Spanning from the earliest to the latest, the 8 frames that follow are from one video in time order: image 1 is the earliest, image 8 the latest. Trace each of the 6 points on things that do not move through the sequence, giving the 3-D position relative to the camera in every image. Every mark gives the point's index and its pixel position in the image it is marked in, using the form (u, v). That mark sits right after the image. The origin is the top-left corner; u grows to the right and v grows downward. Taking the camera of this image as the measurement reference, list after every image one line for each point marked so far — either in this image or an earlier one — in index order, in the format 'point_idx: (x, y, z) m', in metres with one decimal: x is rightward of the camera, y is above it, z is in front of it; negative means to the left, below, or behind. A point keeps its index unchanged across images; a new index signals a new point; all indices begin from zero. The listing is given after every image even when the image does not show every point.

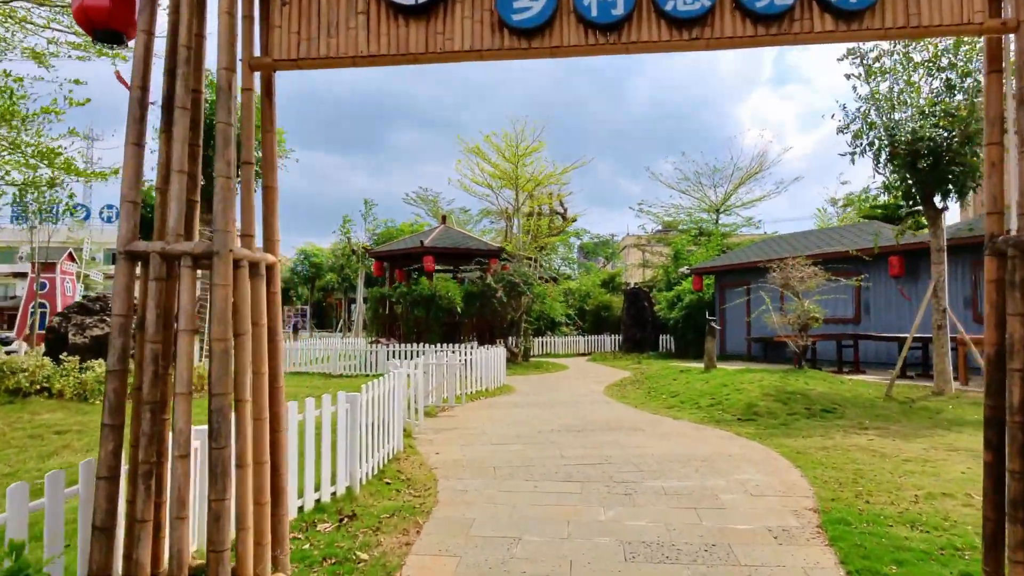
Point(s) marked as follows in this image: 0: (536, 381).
0: (+0.6, -2.4, +17.2) m
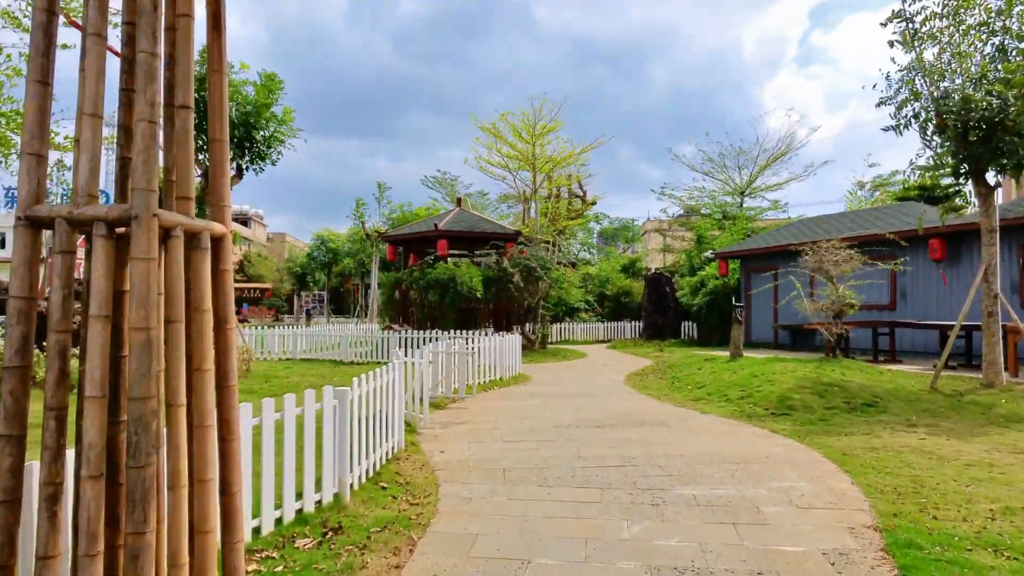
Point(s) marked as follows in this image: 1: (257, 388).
0: (+1.0, -2.0, +16.4) m
1: (-3.9, -1.5, +10.2) m
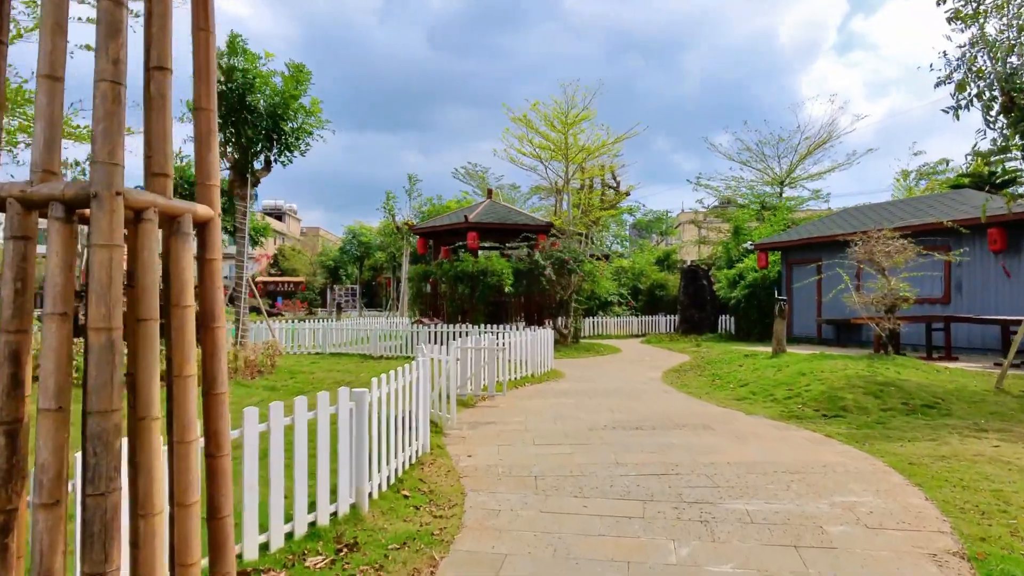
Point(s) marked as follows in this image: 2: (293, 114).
0: (+1.8, -1.8, +15.9) m
1: (-3.5, -1.4, +9.9) m
2: (-5.8, +4.6, +17.4) m
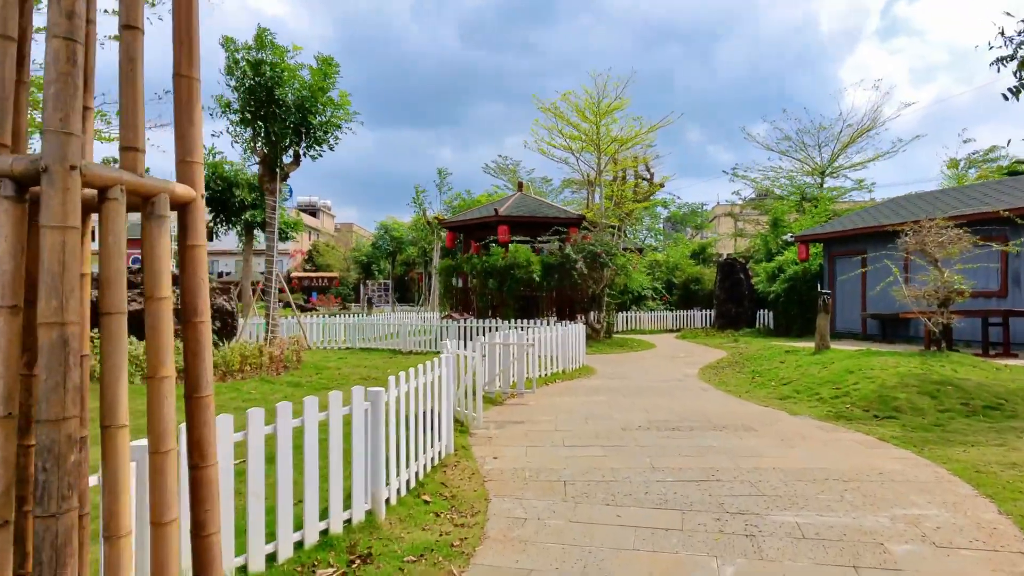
0: (+2.5, -1.7, +15.4) m
1: (-3.0, -1.3, +9.7) m
2: (-5.0, +4.7, +17.3) m
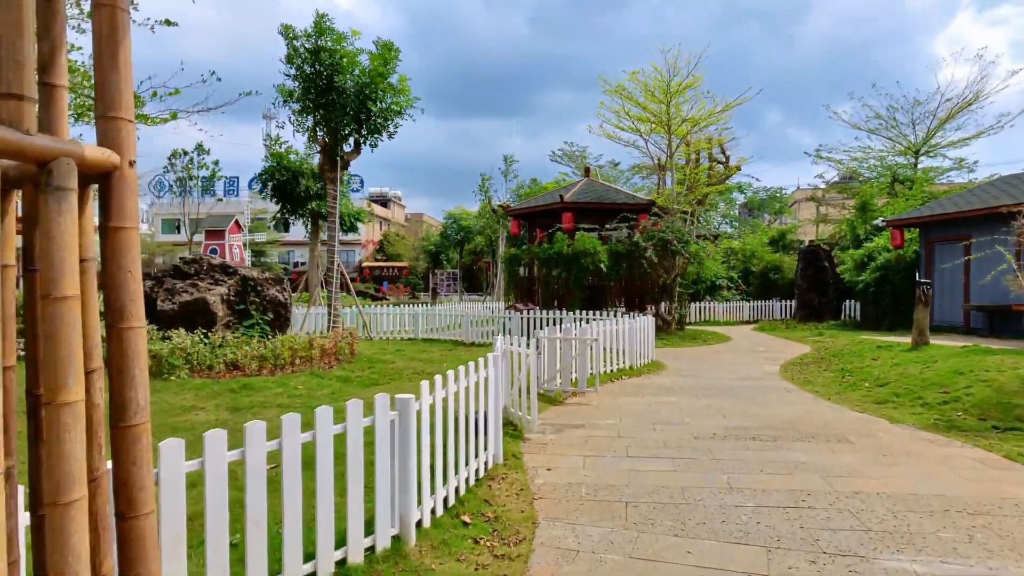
0: (+3.9, -1.5, +14.4) m
1: (-2.2, -1.2, +9.4) m
2: (-3.3, +4.9, +17.0) m
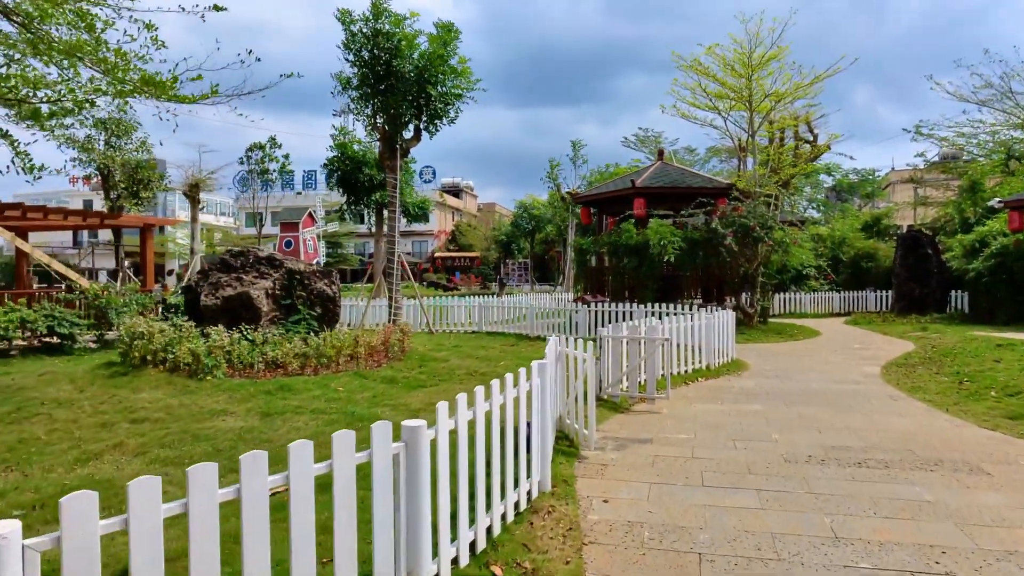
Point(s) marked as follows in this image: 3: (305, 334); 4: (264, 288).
0: (+5.2, -1.3, +13.1) m
1: (-1.4, -1.1, +8.7) m
2: (-1.7, +5.2, +16.3) m
3: (-2.8, -0.6, +9.1) m
4: (-3.4, 0.0, +9.2) m
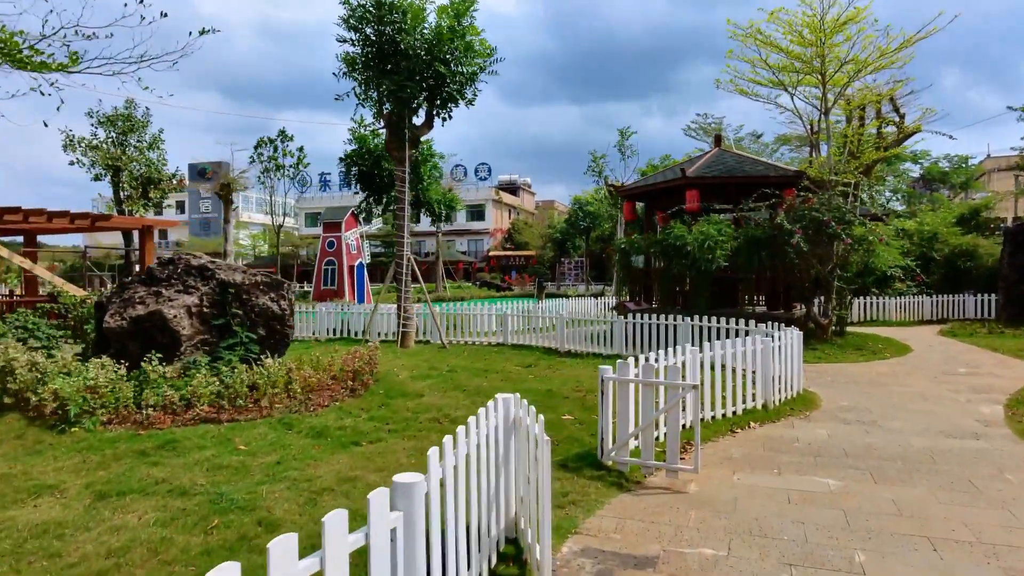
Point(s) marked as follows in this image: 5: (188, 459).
0: (+5.4, -1.5, +10.4) m
1: (-1.6, -1.3, +6.6) m
2: (-1.2, +5.0, +14.2) m
3: (-3.0, -0.8, +7.2) m
4: (-3.6, -0.2, +7.3) m
5: (-2.6, -1.4, +5.4) m
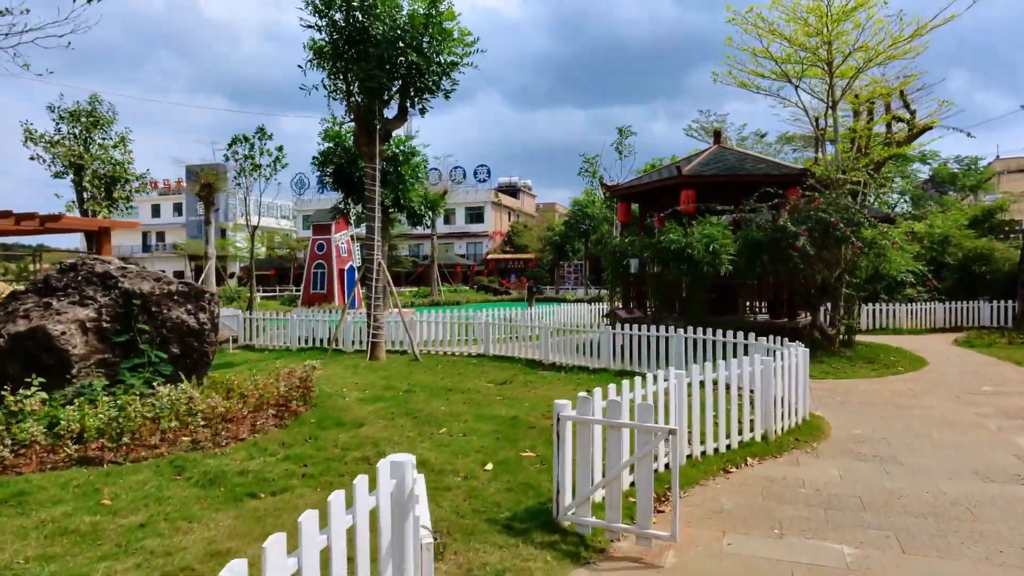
0: (+5.0, -1.6, +9.2) m
1: (-2.1, -1.4, +5.5) m
2: (-1.6, +4.9, +13.1) m
3: (-3.5, -0.9, +6.1) m
4: (-4.0, -0.3, +6.2) m
5: (-3.1, -1.5, +4.3) m
